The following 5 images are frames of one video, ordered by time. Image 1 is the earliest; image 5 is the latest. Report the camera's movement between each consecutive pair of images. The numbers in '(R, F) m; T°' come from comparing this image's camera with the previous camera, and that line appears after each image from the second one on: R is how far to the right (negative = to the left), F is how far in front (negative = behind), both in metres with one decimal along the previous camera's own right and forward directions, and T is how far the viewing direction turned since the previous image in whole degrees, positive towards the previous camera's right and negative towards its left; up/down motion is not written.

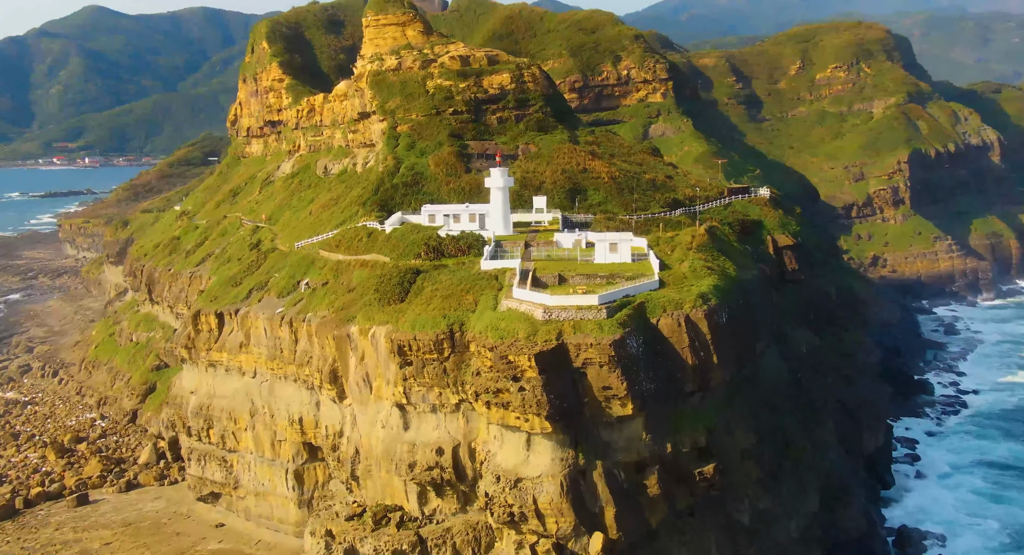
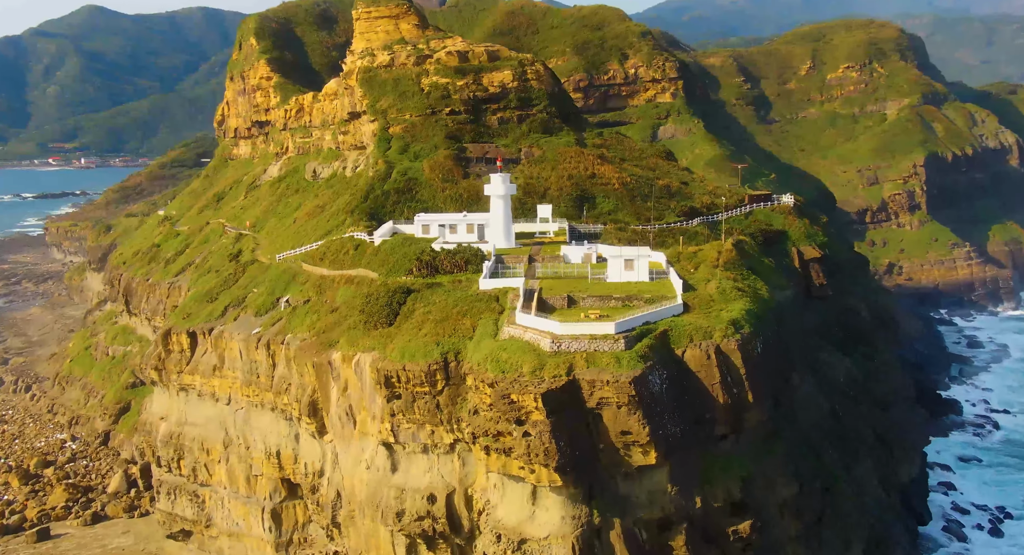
(-0.1, +5.7) m; 0°
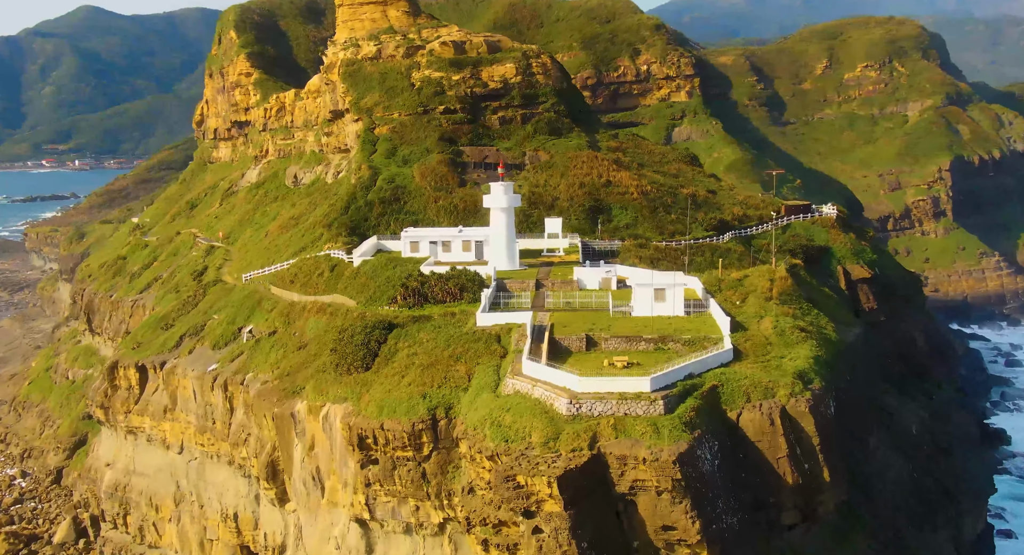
(-0.2, +8.2) m; 0°
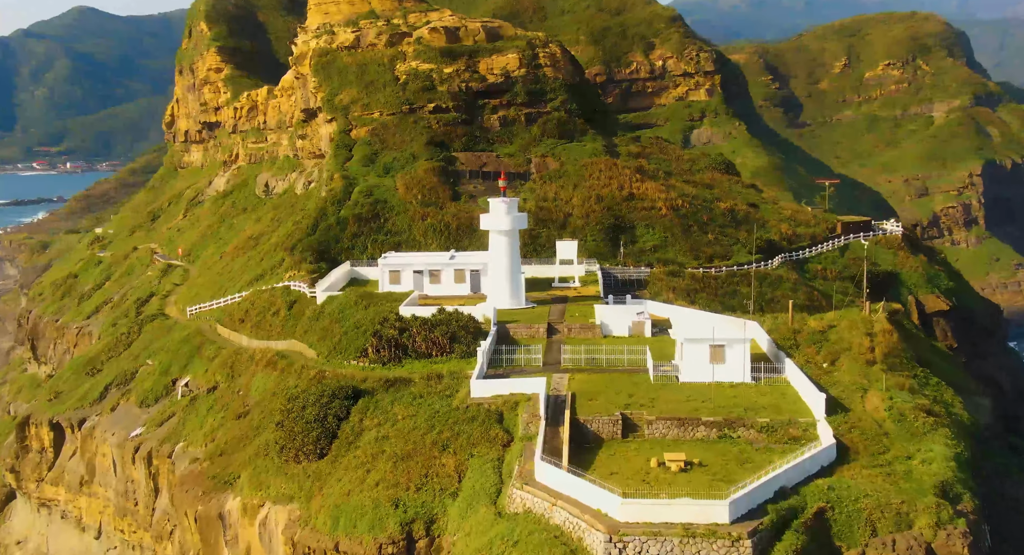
(-0.2, +9.4) m; 0°
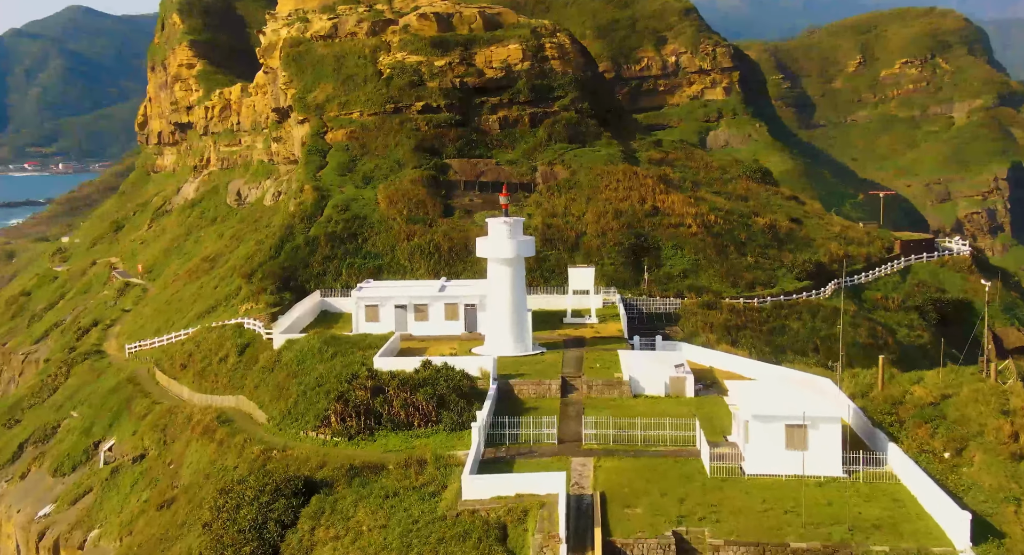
(-0.2, +7.1) m; 0°
